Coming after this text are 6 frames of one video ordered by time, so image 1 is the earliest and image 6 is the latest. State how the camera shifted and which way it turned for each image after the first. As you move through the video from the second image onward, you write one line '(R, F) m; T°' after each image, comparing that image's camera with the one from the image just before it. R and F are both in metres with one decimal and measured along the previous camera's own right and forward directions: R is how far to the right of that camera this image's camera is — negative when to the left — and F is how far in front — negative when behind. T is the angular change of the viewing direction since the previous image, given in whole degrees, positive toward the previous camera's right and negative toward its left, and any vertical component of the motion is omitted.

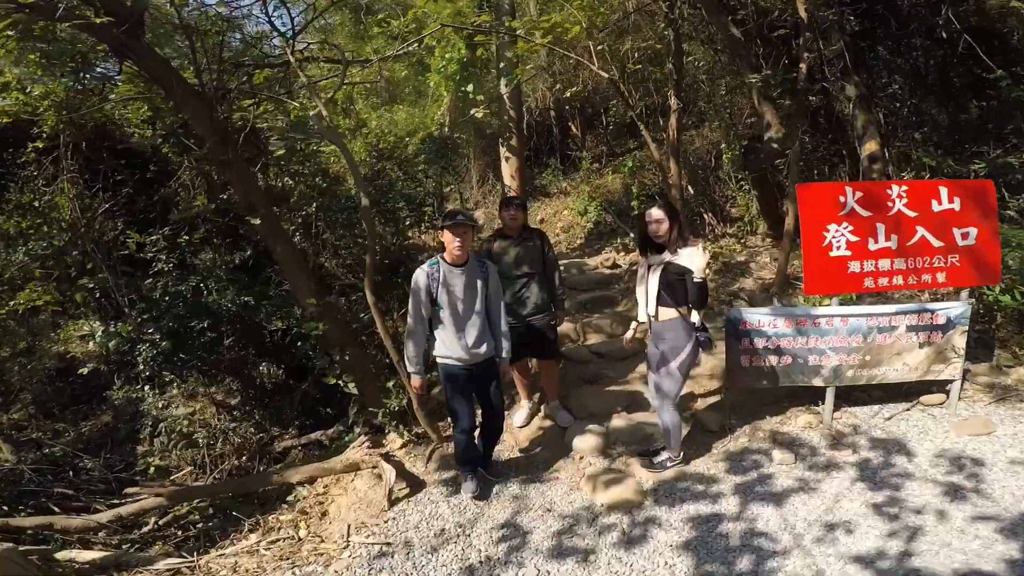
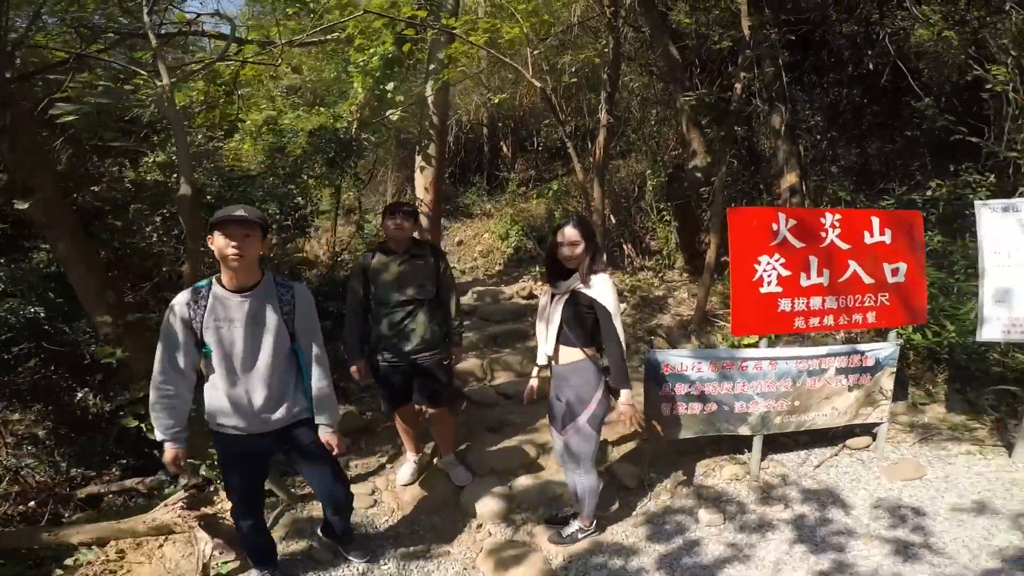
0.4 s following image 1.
(+0.3, +0.8) m; +8°
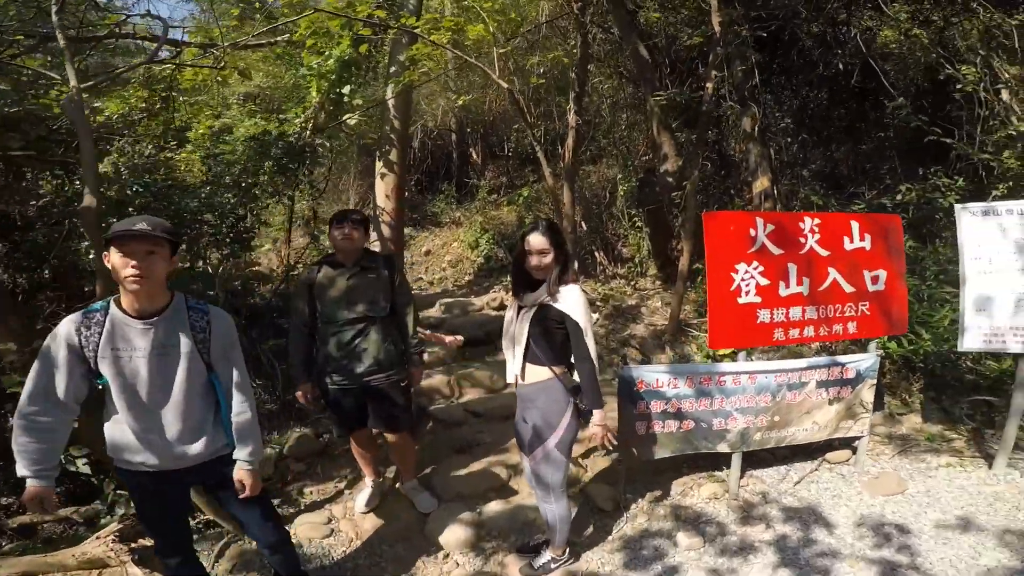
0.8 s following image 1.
(+0.1, +0.3) m; +3°
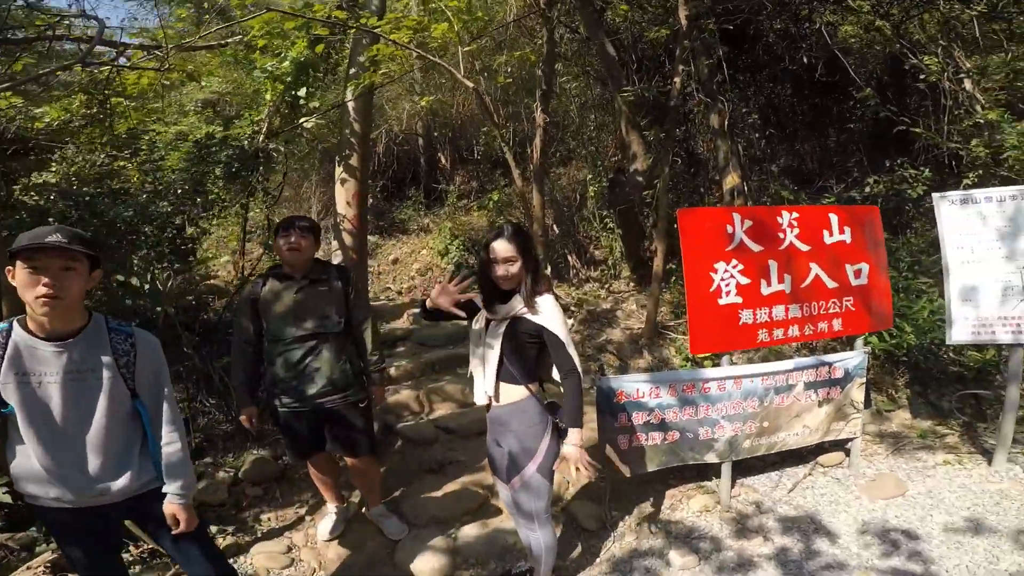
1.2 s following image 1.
(+0.1, +0.3) m; +3°
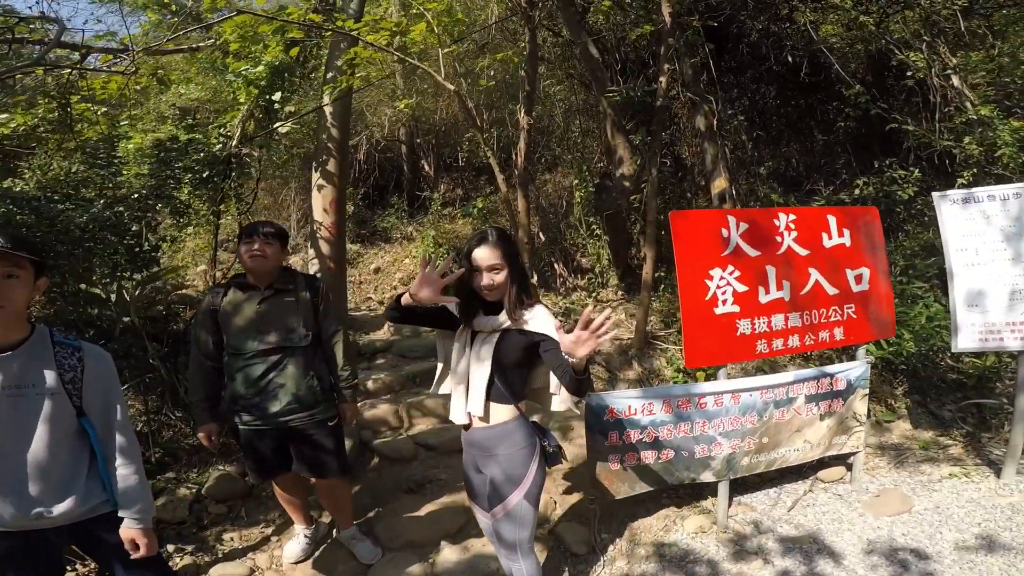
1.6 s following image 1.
(0.0, +0.2) m; +1°
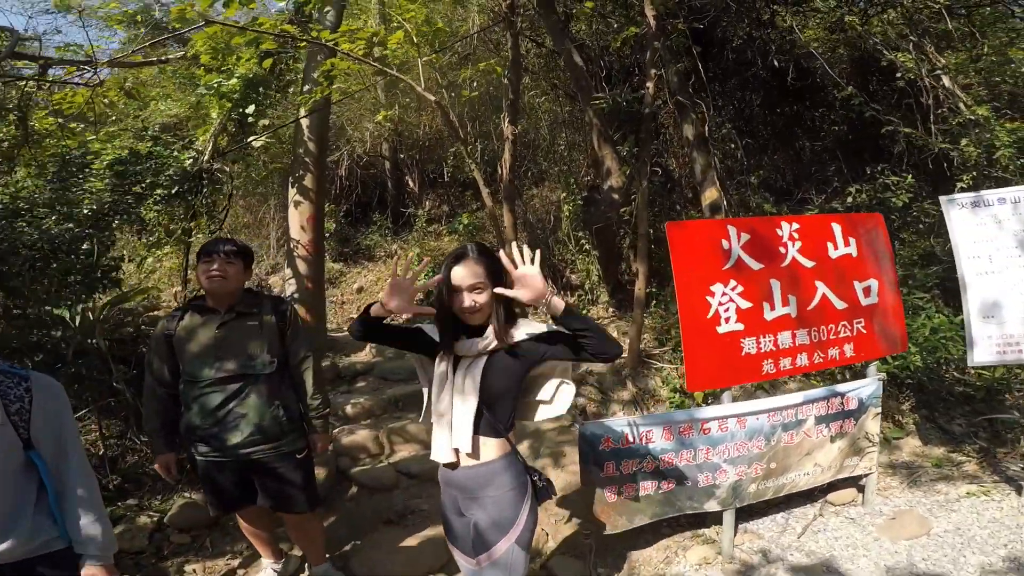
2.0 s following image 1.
(0.0, +0.2) m; +1°
